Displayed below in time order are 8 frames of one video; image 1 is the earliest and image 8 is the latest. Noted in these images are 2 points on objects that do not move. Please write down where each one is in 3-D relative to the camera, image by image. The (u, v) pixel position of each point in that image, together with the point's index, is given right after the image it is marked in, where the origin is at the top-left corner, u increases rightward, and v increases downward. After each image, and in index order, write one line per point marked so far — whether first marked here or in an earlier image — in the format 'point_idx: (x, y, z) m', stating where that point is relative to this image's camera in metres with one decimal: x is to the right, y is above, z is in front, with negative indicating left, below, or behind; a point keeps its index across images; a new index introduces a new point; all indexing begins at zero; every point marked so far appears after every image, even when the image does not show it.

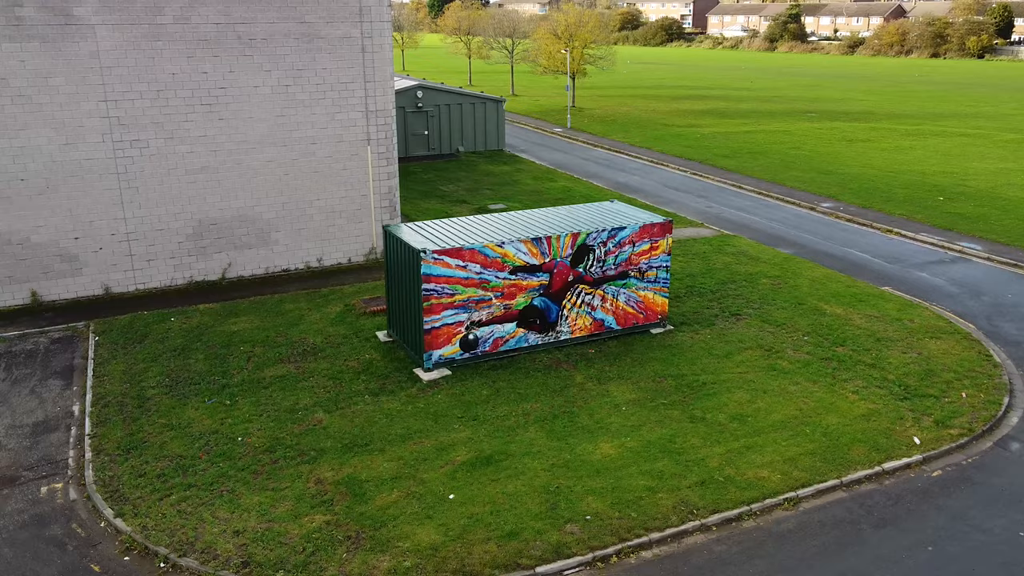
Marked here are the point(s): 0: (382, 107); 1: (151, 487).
0: (-2.9, +4.1, +18.3) m
1: (-4.5, -2.5, +10.2) m
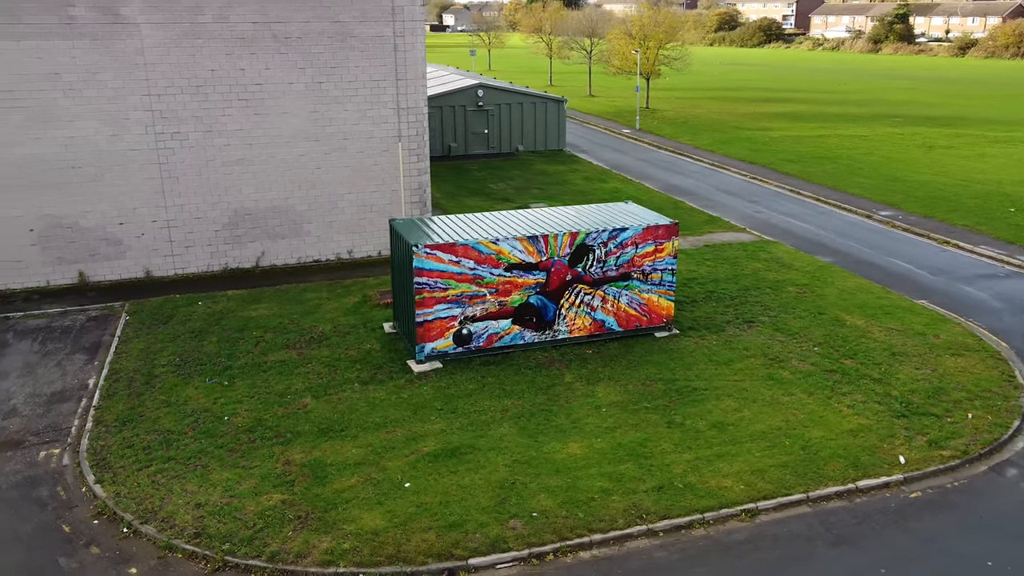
0: (-2.3, +4.2, +18.7) m
1: (-5.0, -2.3, +10.8) m
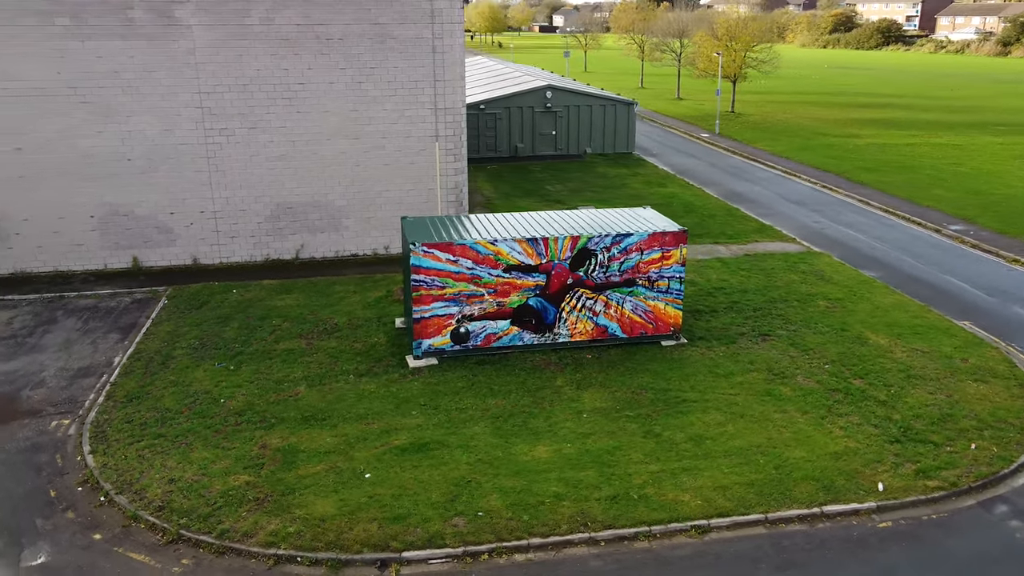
0: (-1.4, +4.3, +19.0) m
1: (-5.4, -2.0, +11.6) m
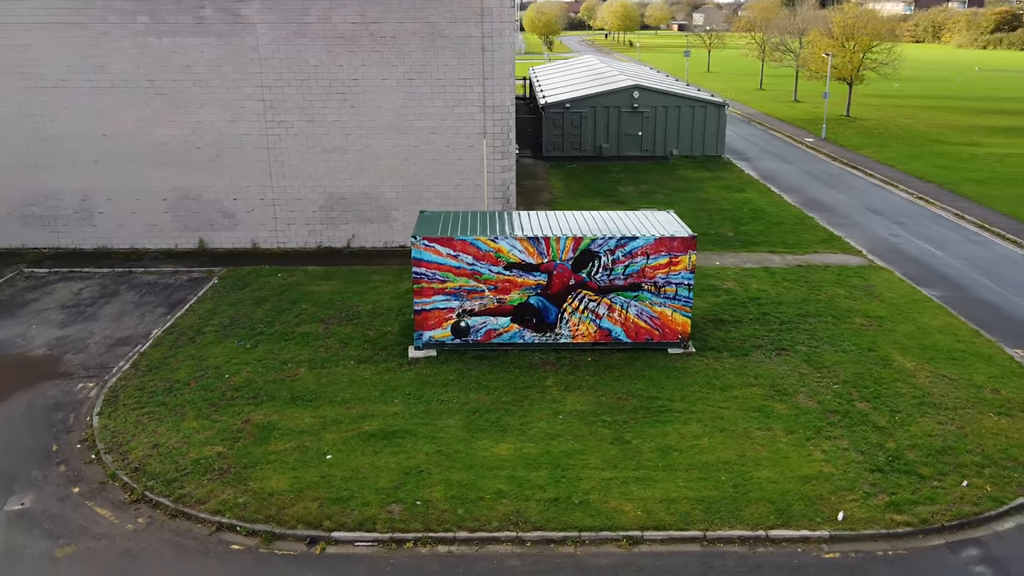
0: (-0.3, +4.4, +19.2) m
1: (-5.8, -1.7, +12.5) m
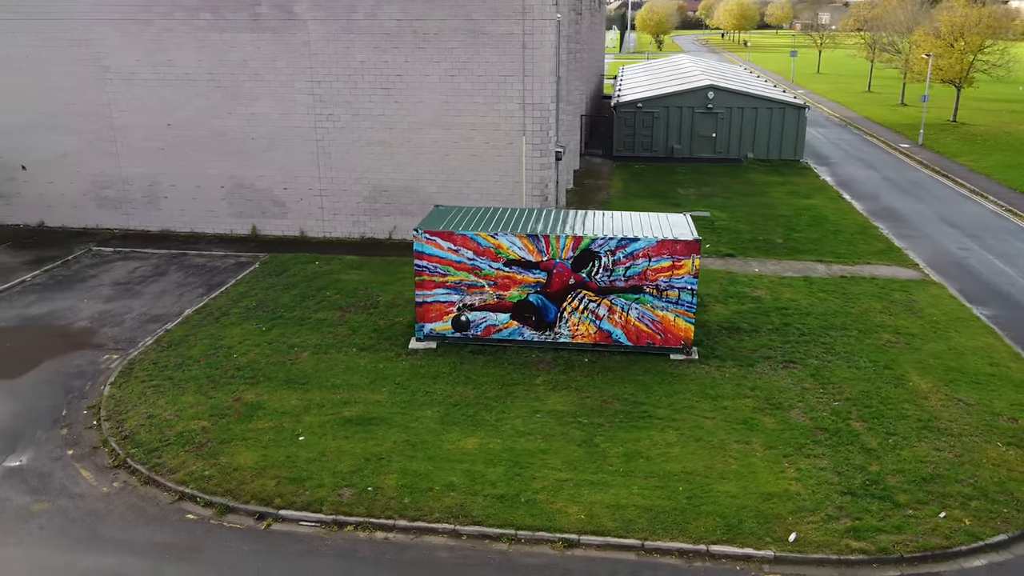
0: (+0.6, +4.4, +19.2) m
1: (-6.0, -1.4, +13.3) m
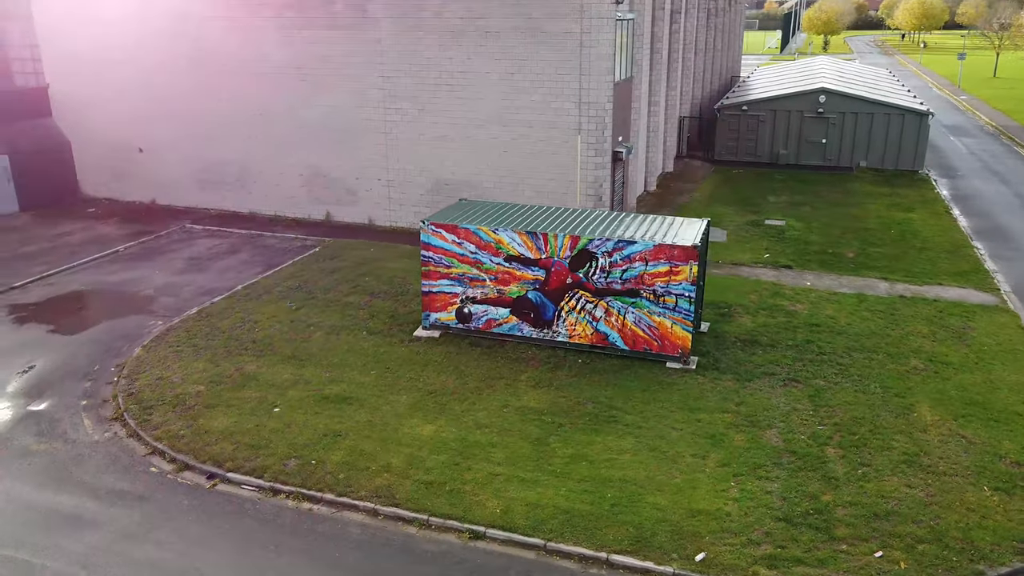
0: (+1.9, +4.4, +19.1) m
1: (-6.0, -0.9, +14.6) m
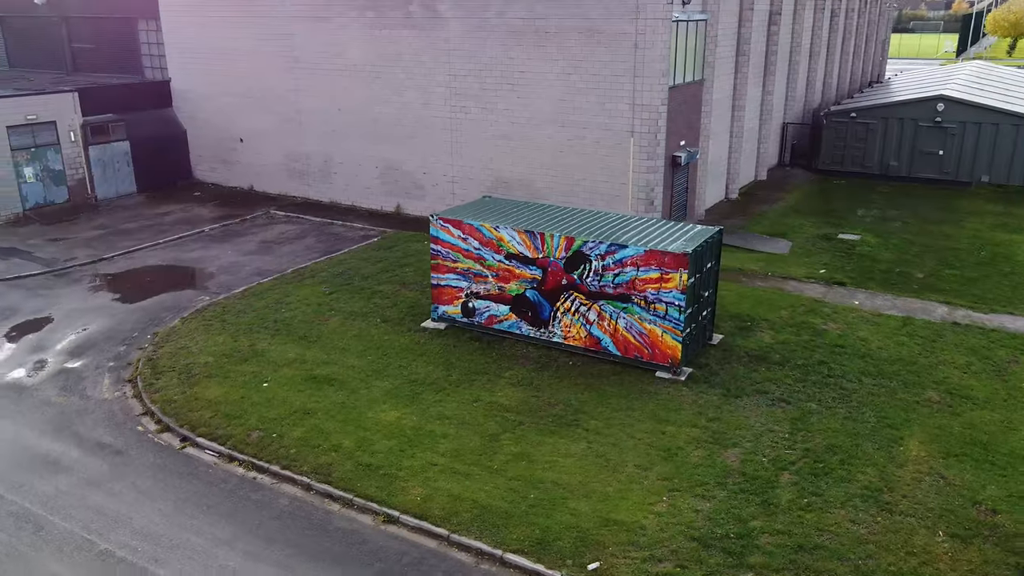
0: (+3.1, +4.3, +18.7) m
1: (-5.8, -0.5, +15.8) m
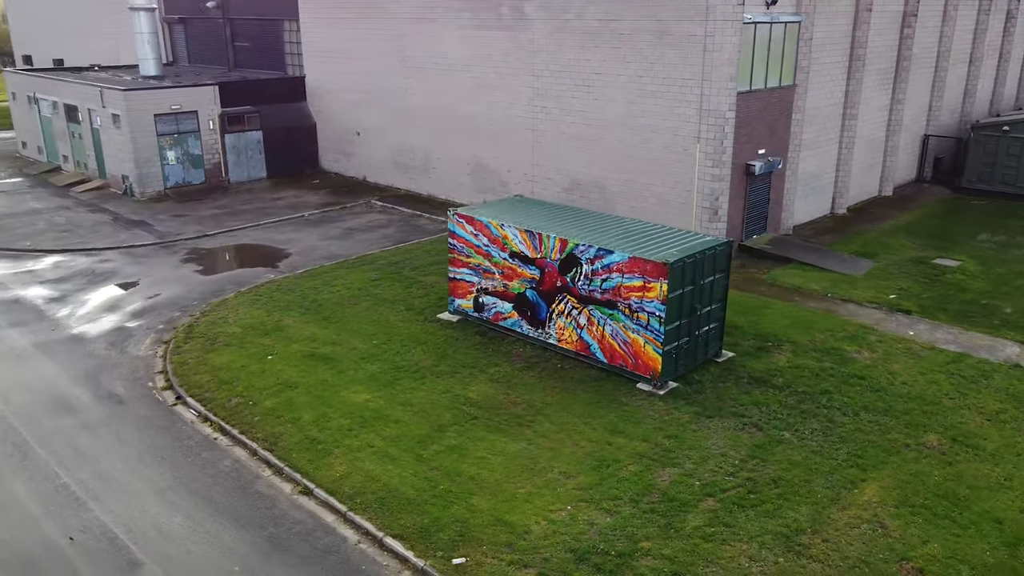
0: (+4.5, +4.0, +18.0) m
1: (-5.2, 0.0, +17.2) m
